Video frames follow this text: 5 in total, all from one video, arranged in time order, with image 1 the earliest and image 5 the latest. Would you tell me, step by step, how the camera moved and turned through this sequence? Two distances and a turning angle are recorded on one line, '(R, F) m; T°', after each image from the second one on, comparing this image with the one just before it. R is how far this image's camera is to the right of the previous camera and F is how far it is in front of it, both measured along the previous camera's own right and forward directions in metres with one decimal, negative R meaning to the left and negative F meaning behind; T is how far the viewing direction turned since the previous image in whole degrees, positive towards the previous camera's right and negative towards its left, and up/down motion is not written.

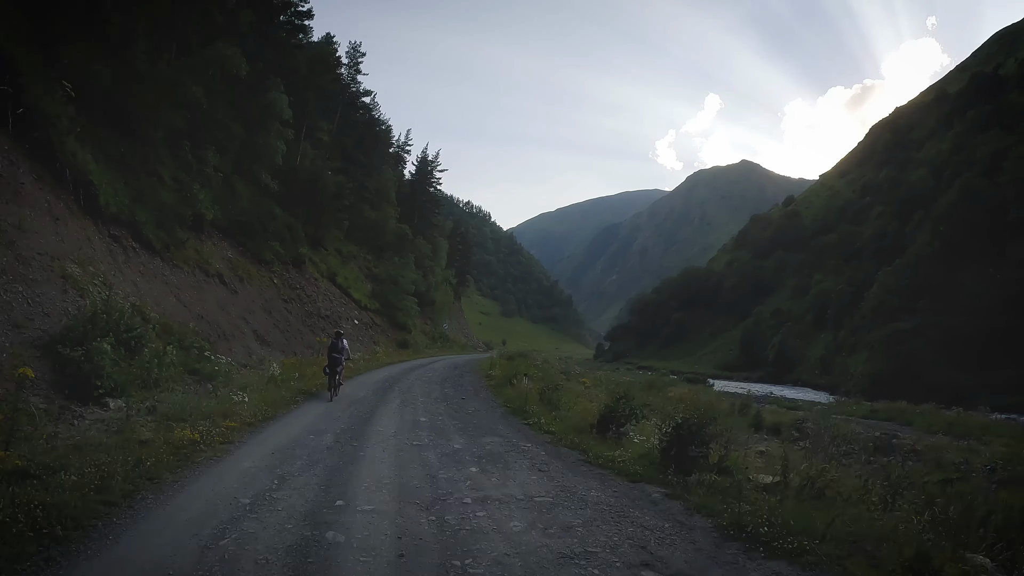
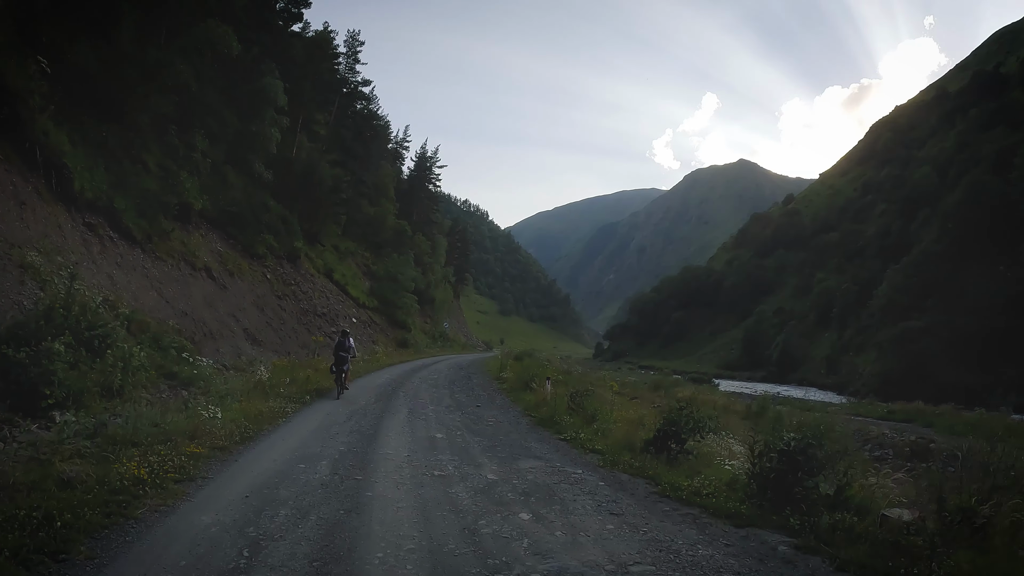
(-0.6, +1.8) m; 0°
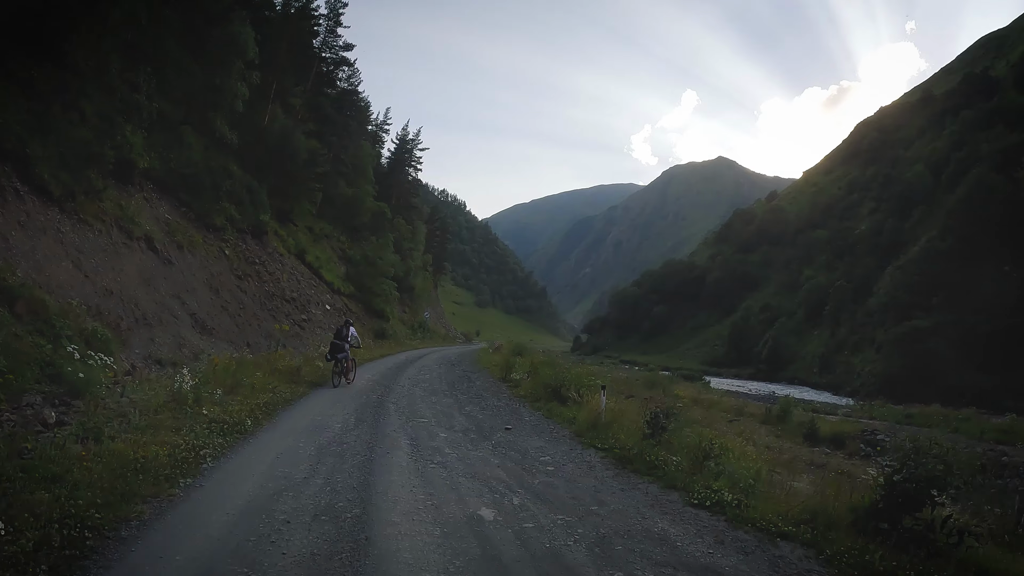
(-1.1, +3.8) m; +2°
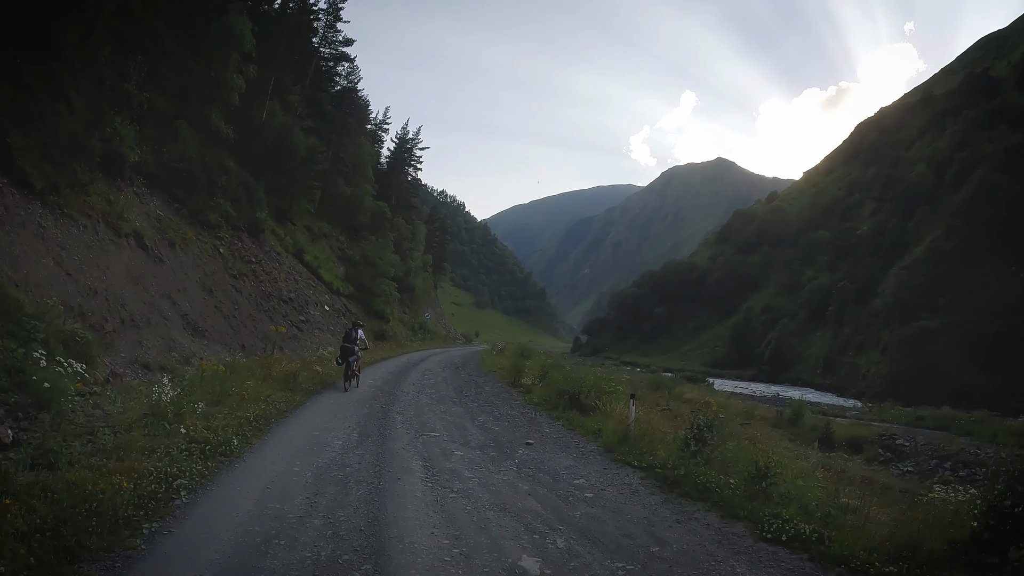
(-0.3, +0.9) m; 0°
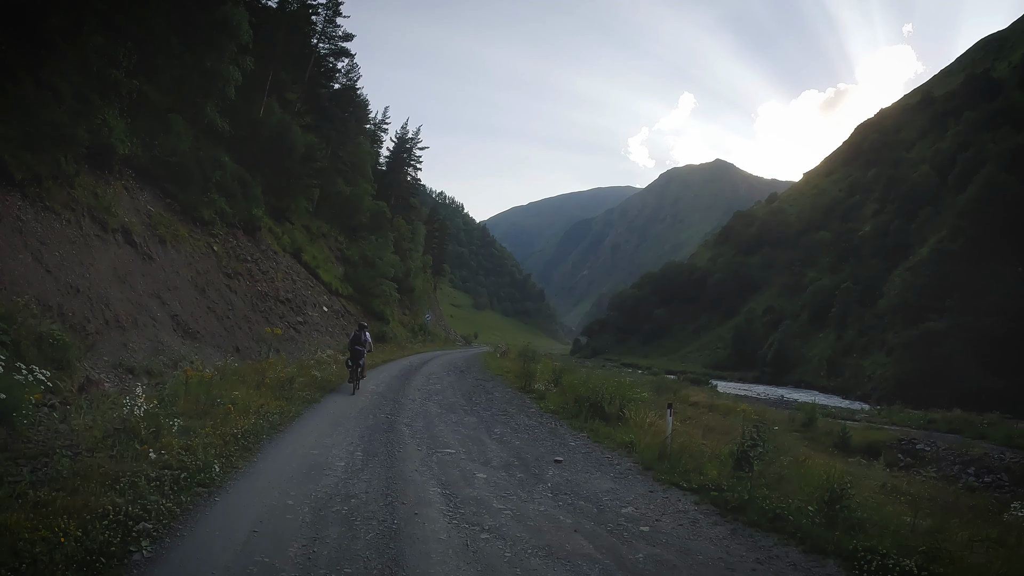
(-0.3, +0.9) m; 0°
